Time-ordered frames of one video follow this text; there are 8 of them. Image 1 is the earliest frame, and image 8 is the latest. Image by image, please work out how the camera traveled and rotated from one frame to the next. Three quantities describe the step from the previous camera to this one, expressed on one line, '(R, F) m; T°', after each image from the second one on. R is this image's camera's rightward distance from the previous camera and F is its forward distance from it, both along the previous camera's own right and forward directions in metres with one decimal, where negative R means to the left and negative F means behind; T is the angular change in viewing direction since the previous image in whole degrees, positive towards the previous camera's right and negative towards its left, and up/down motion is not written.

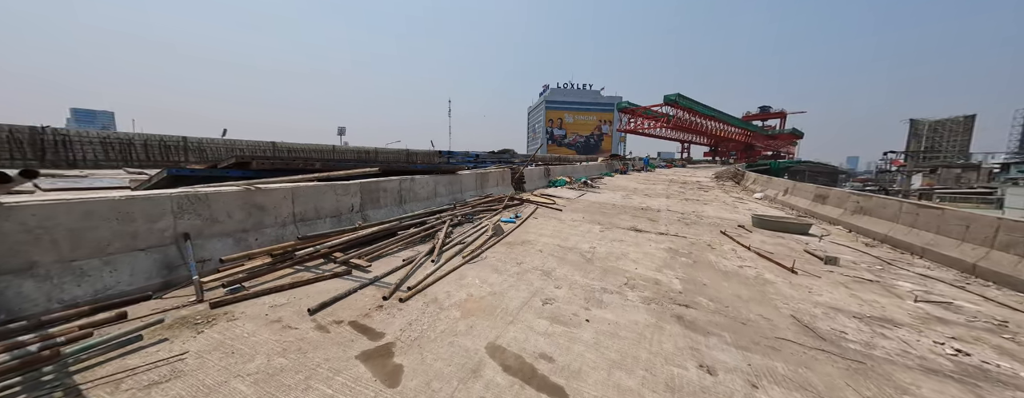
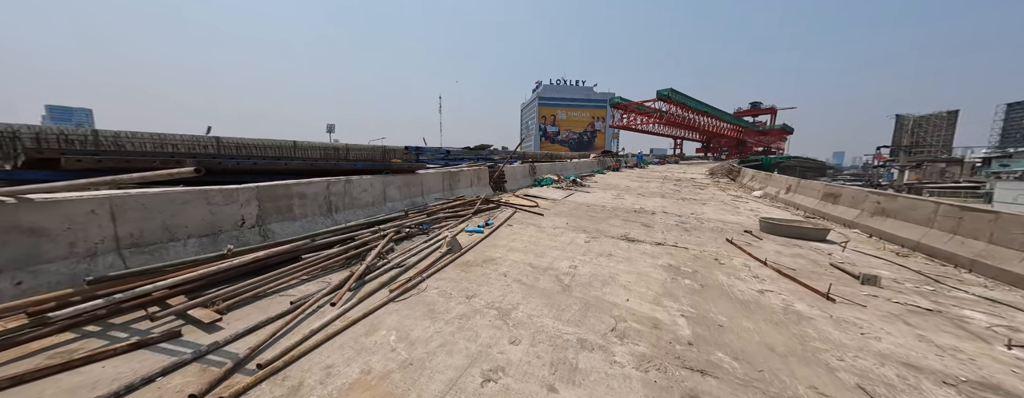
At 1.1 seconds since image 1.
(+0.5, +1.1) m; +1°
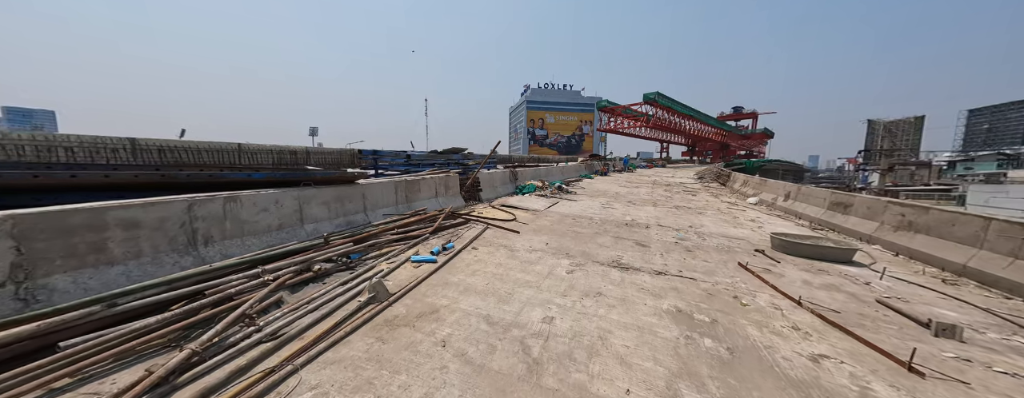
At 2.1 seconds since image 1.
(+0.4, +1.2) m; +2°
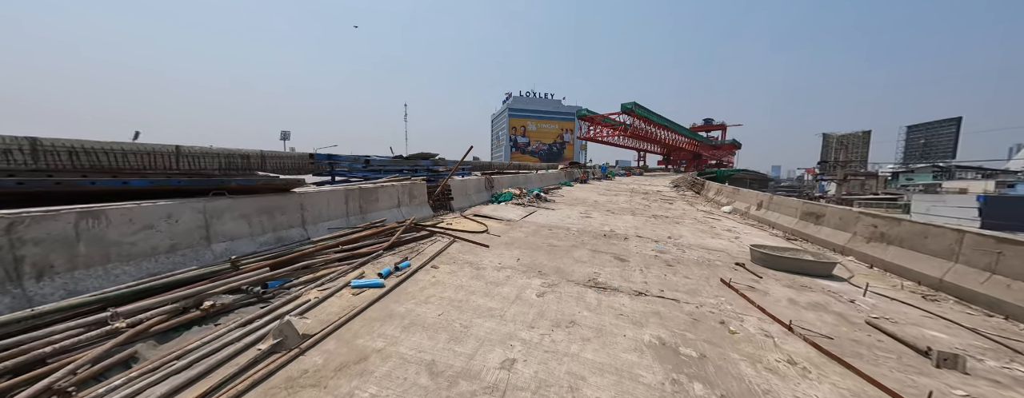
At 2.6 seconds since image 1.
(+0.2, +0.5) m; +4°
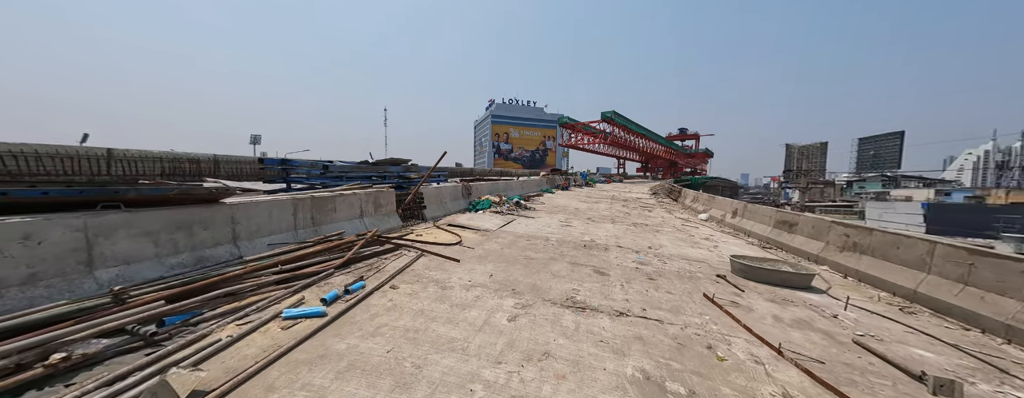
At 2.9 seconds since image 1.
(+0.1, +0.4) m; +4°
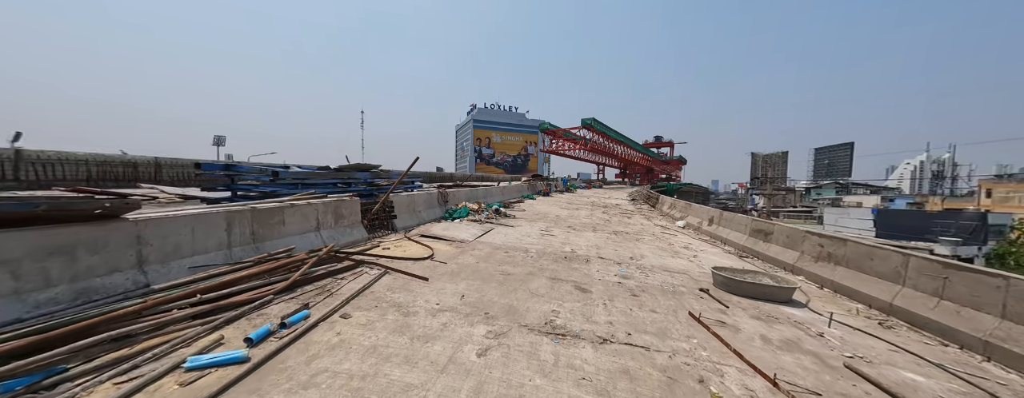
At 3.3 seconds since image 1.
(+0.1, +0.4) m; +4°
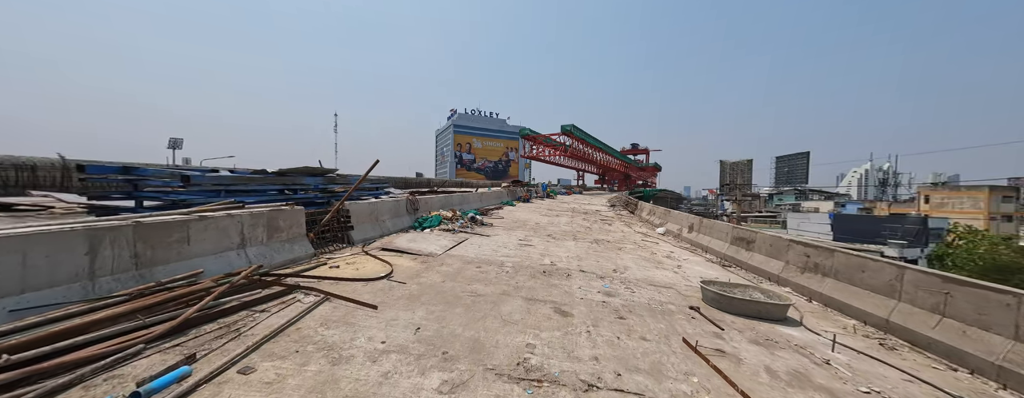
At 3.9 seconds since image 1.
(+0.1, +0.7) m; +4°
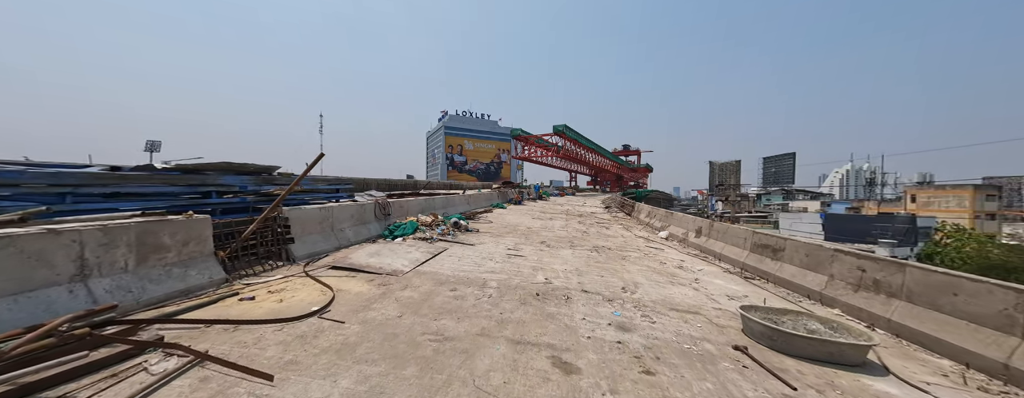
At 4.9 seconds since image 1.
(+0.1, +1.3) m; +1°
